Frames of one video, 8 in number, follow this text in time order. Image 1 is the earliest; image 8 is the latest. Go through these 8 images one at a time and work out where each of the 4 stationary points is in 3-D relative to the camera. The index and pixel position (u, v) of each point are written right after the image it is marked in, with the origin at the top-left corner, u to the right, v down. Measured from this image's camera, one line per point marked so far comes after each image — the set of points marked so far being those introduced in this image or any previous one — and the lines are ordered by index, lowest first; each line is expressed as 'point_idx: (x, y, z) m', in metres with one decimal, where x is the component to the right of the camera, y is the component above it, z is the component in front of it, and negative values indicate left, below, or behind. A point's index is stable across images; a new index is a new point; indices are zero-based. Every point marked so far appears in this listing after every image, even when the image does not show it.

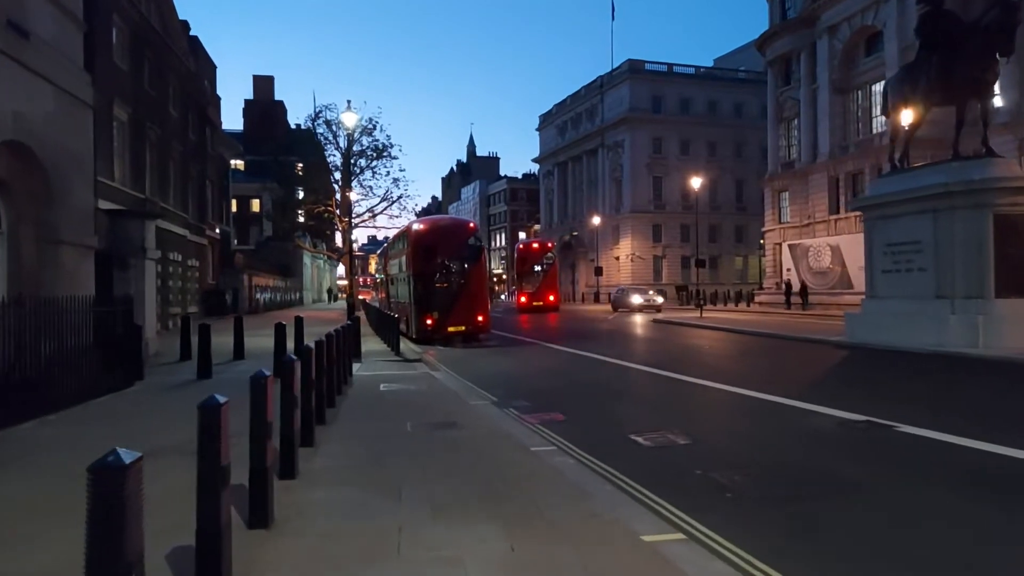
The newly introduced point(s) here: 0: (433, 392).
0: (-1.3, -1.7, +13.4) m
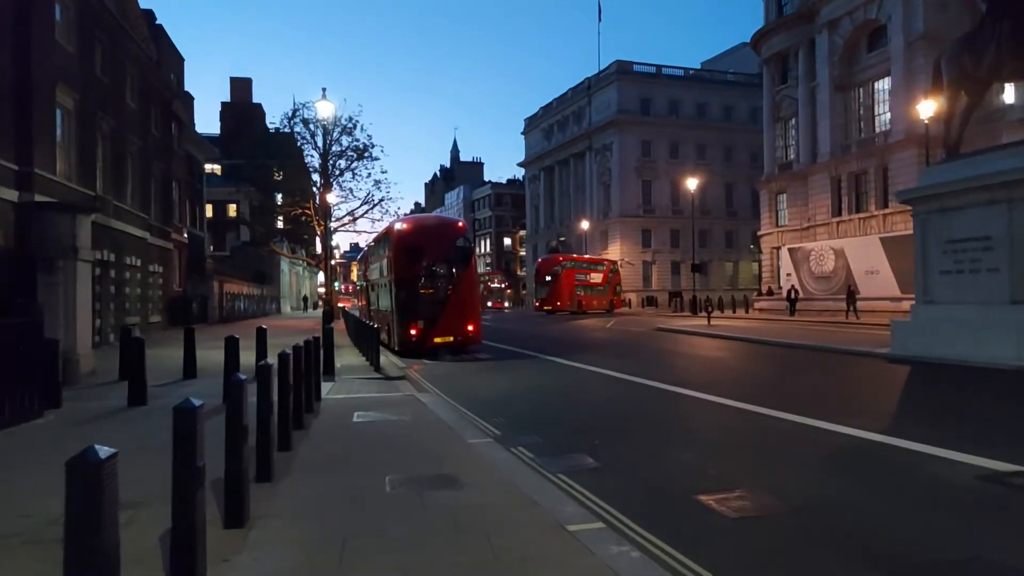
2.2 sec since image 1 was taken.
0: (-1.2, -1.7, +10.7) m
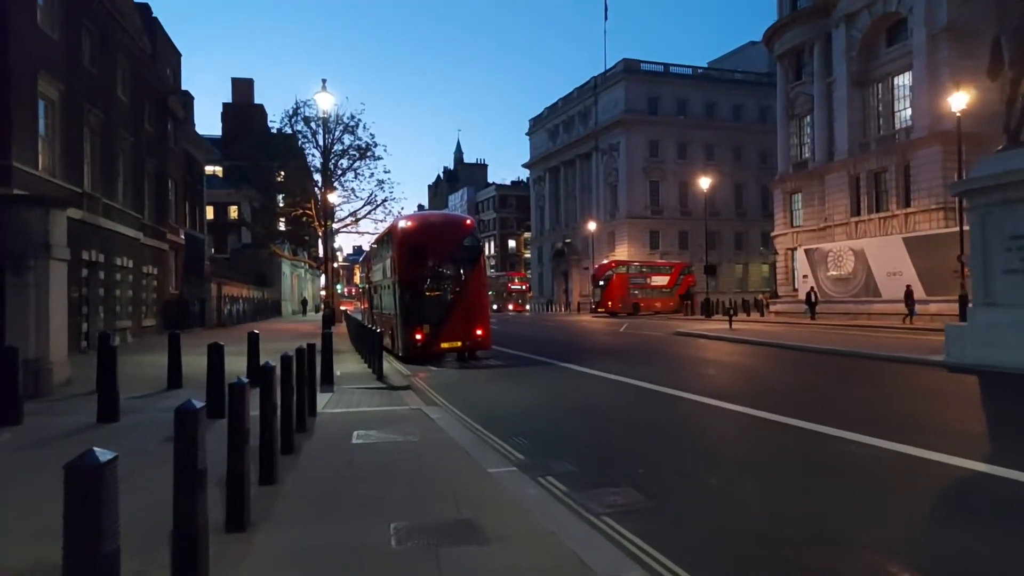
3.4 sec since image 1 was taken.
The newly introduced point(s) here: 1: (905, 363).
0: (-0.9, -1.7, +9.2) m
1: (+8.1, -1.5, +17.1) m
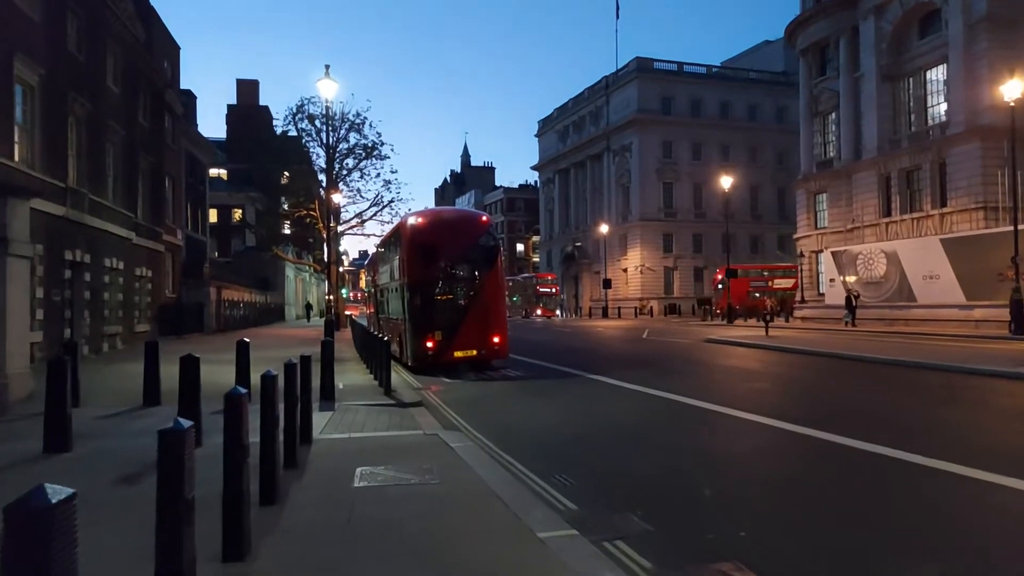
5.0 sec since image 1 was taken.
0: (-0.5, -1.7, +7.2) m
1: (+8.6, -1.6, +15.0) m
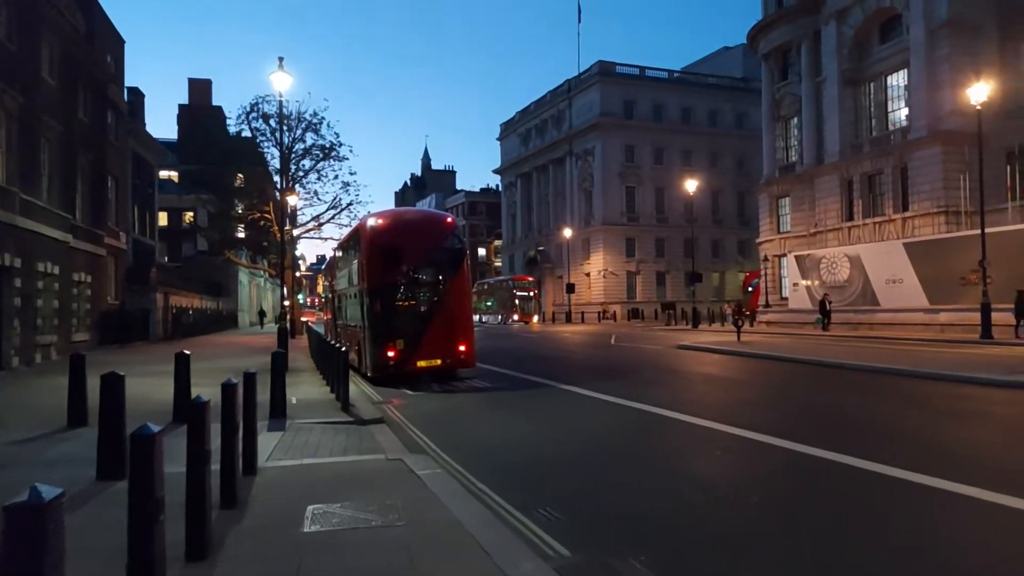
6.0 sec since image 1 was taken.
0: (-0.7, -1.8, +6.2) m
1: (+8.0, -1.7, +14.4) m
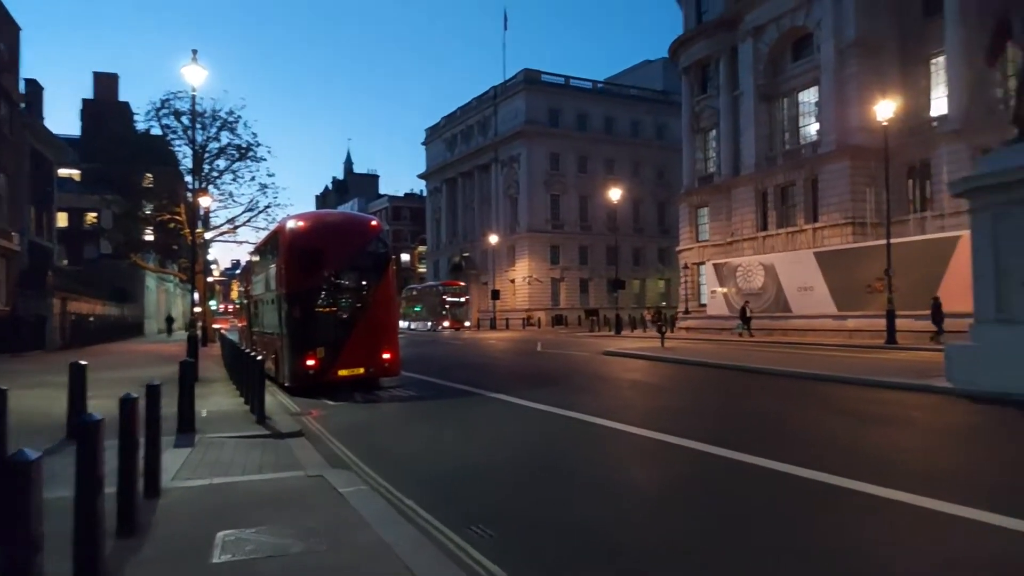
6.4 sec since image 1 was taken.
0: (-1.1, -1.8, +5.6) m
1: (+6.8, -1.8, +14.7) m
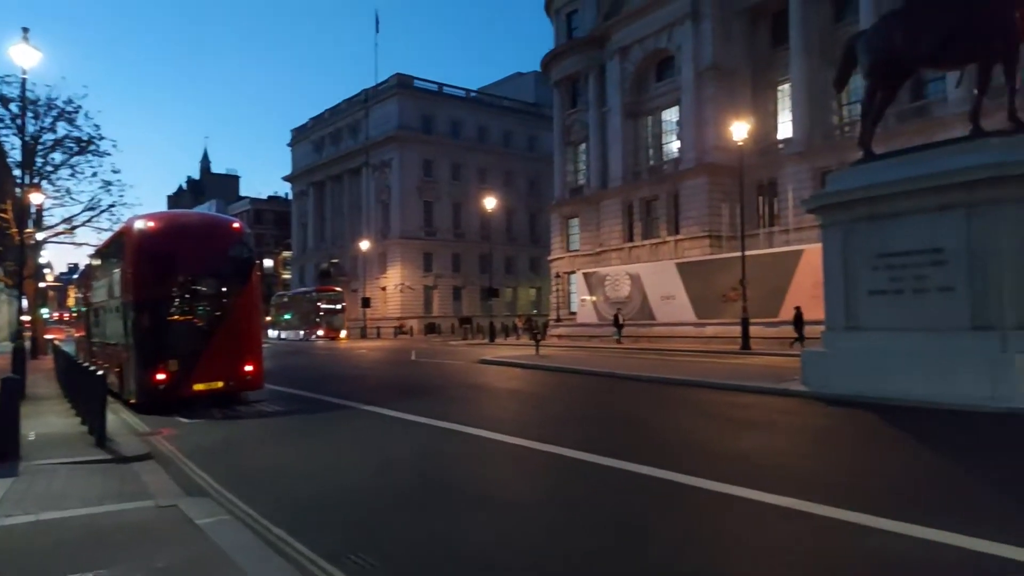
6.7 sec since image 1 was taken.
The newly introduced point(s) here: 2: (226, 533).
0: (-1.8, -1.8, +4.8) m
1: (+4.6, -1.9, +15.0) m
2: (-2.3, -2.0, +6.7) m
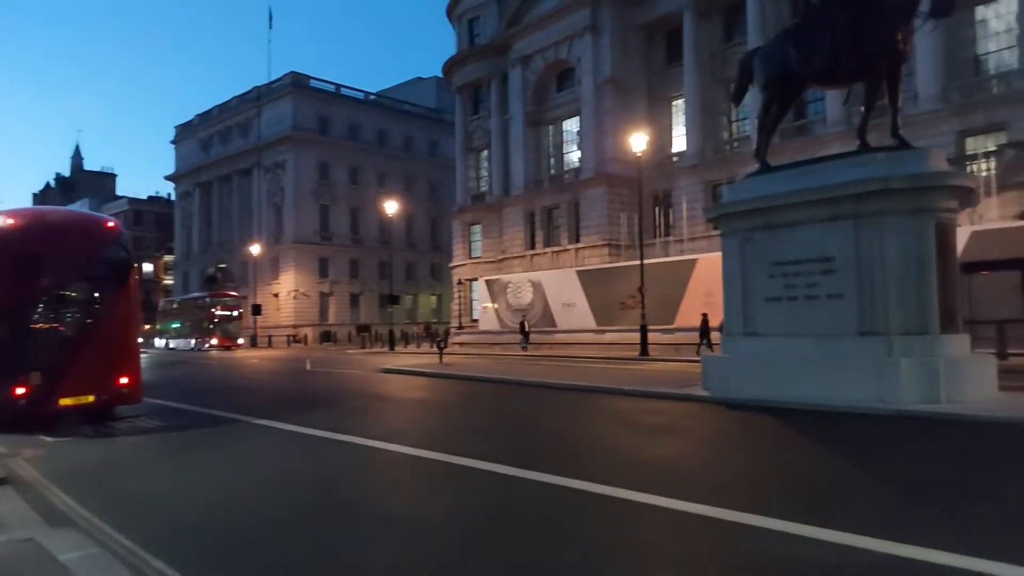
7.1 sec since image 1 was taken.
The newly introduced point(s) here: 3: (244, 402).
0: (-2.2, -1.8, +4.1) m
1: (+2.9, -2.0, +14.9) m
2: (-3.0, -2.0, +6.0) m
3: (-6.1, -2.7, +19.7) m
